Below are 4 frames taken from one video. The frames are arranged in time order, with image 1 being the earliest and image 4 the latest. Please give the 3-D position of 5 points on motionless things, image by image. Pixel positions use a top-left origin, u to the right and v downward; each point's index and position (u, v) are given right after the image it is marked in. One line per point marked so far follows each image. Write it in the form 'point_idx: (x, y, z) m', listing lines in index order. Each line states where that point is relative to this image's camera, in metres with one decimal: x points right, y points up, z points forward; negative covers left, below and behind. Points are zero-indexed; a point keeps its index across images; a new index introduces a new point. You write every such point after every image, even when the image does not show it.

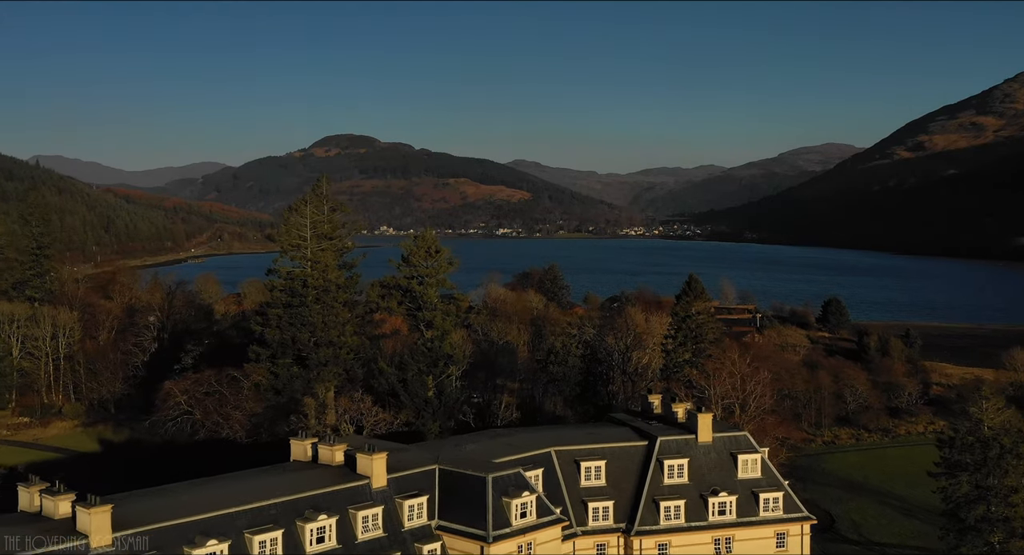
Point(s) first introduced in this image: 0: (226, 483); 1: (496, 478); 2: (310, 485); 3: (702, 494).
0: (-7.3, -5.3, +17.3) m
1: (-0.4, -5.2, +17.4) m
2: (-5.0, -5.1, +16.7) m
3: (+5.5, -6.3, +19.6) m
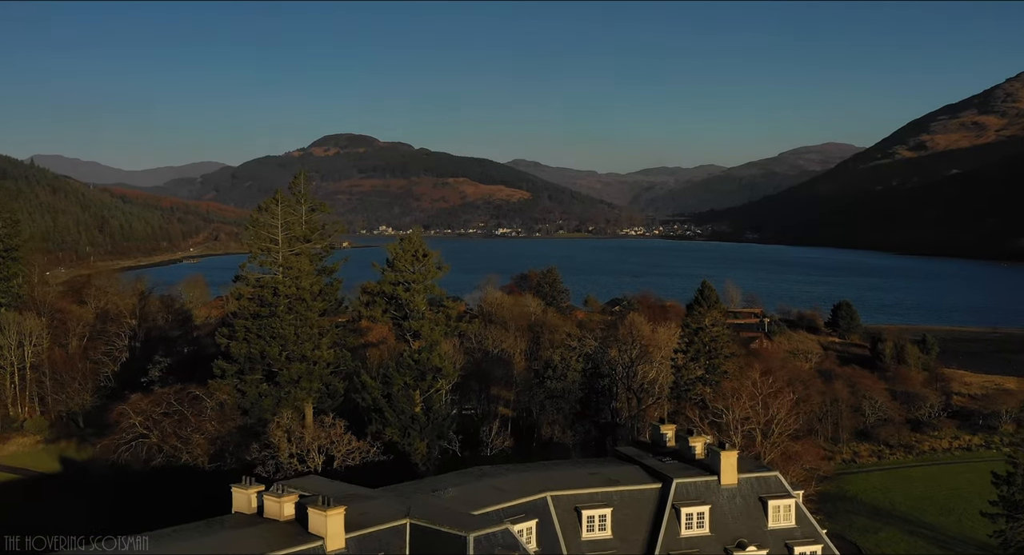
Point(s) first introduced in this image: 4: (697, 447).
0: (-7.6, -5.6, +14.2) m
1: (-0.7, -5.5, +14.3) m
2: (-5.3, -5.4, +13.6) m
3: (+5.2, -6.6, +16.5) m
4: (+5.0, -4.6, +18.4) m
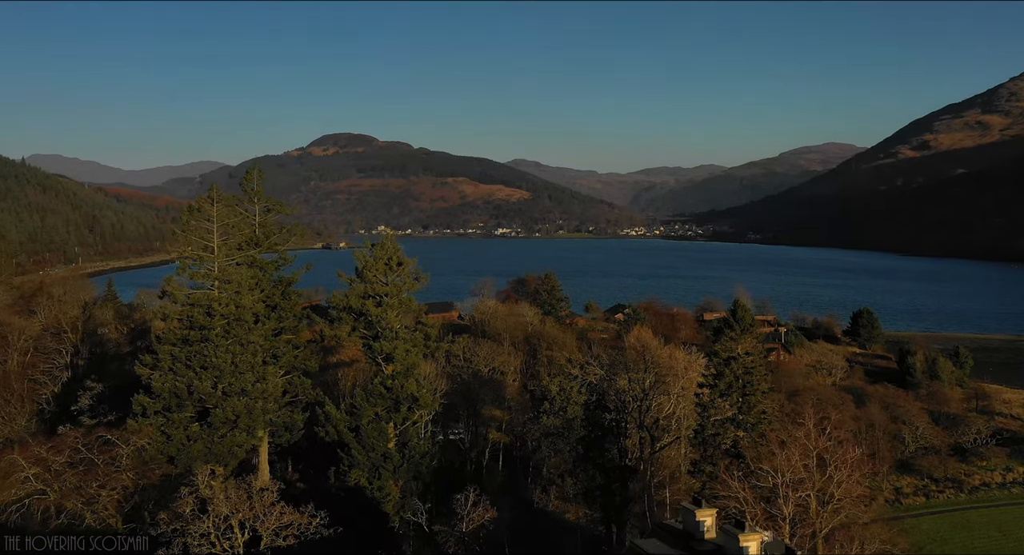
0: (-8.1, -6.1, +8.9) m
1: (-1.1, -6.0, +9.1) m
2: (-5.7, -6.0, +8.3) m
3: (+4.8, -7.1, +11.3) m
4: (+4.6, -5.2, +13.2) m
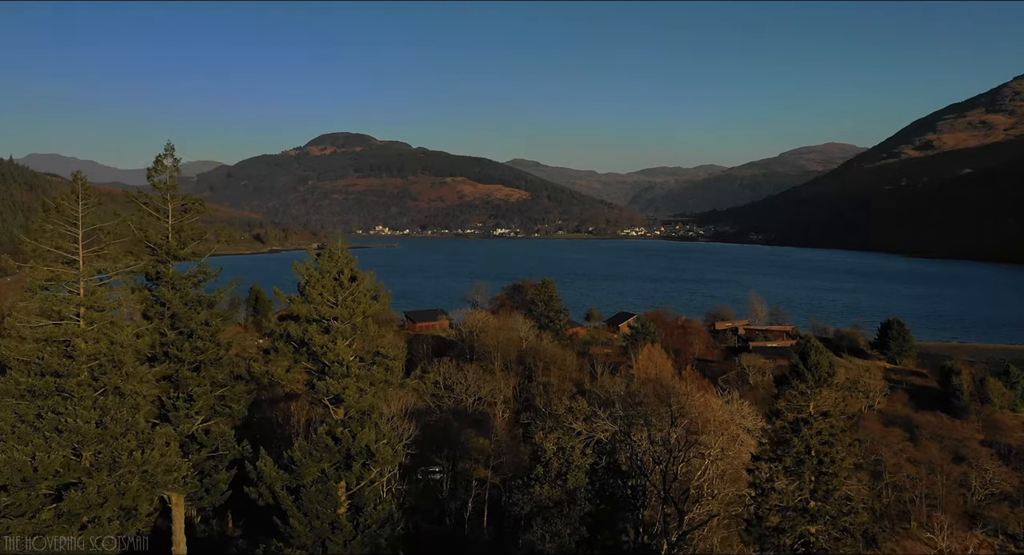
0: (-8.6, -6.7, +2.4) m
1: (-1.6, -6.7, +2.5) m
2: (-6.2, -6.6, +1.8) m
3: (+4.3, -7.8, +4.7) m
4: (+4.1, -5.8, +6.6) m
